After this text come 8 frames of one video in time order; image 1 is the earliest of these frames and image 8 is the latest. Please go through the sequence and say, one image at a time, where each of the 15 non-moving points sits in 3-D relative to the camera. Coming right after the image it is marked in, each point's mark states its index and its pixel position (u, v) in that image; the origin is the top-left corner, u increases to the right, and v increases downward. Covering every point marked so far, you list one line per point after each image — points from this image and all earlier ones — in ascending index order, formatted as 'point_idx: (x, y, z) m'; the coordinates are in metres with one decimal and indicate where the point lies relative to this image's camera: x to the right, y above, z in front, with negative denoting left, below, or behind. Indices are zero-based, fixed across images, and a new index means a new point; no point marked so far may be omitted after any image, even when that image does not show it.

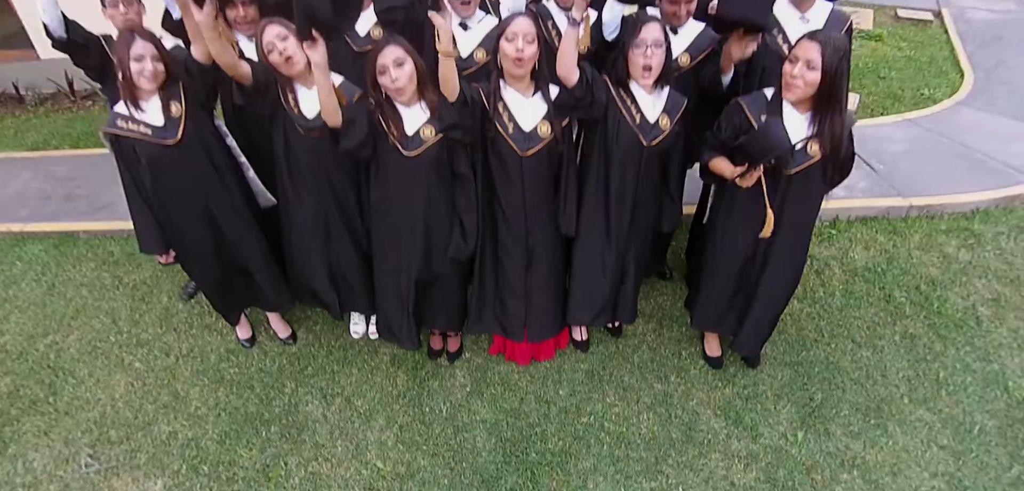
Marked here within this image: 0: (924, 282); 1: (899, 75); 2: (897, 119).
0: (+2.2, -0.1, +2.4) m
1: (+3.6, +1.6, +4.2) m
2: (+3.0, +1.0, +3.5) m
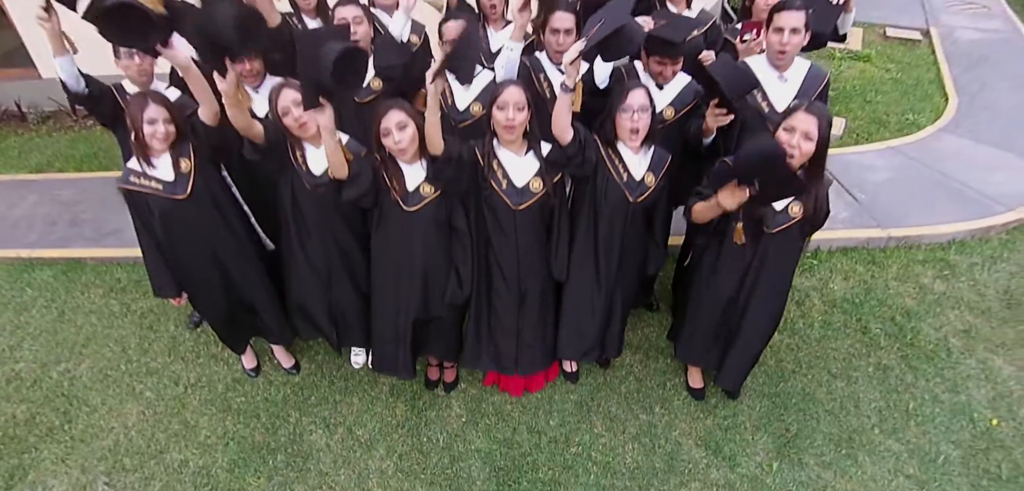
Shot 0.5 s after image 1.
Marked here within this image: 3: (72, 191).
0: (+2.2, -0.3, +2.5) m
1: (+3.6, +1.4, +4.3) m
2: (+3.0, +0.8, +3.7) m
3: (-3.5, +0.4, +3.6) m
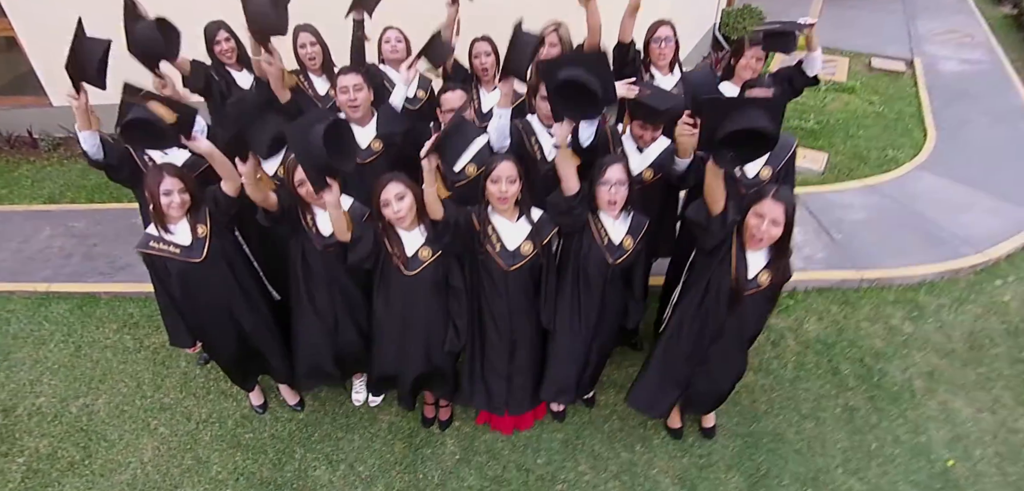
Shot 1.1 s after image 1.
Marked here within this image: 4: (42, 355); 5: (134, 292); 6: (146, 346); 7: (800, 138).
0: (+2.2, -0.6, +2.7) m
1: (+3.5, +1.1, +4.5) m
2: (+2.9, +0.5, +3.8) m
3: (-3.5, +0.2, +3.7) m
4: (-2.9, -0.7, +2.8) m
5: (-2.6, -0.3, +3.1) m
6: (-2.3, -0.6, +2.9) m
7: (+2.9, +1.1, +4.5) m
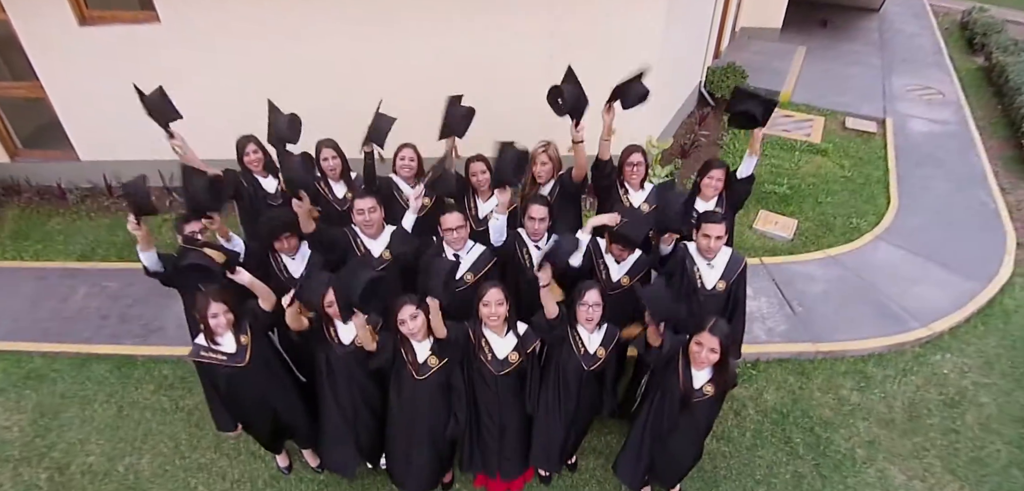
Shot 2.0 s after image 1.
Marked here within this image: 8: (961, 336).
0: (+2.1, -1.2, +3.1) m
1: (+3.5, +0.5, +4.9) m
2: (+2.9, -0.1, +4.2) m
3: (-3.6, -0.4, +4.1) m
4: (-3.0, -1.2, +3.2) m
5: (-2.7, -0.9, +3.5) m
6: (-2.4, -1.2, +3.2) m
7: (+2.8, +0.5, +4.9) m
8: (+3.6, -0.7, +3.6) m
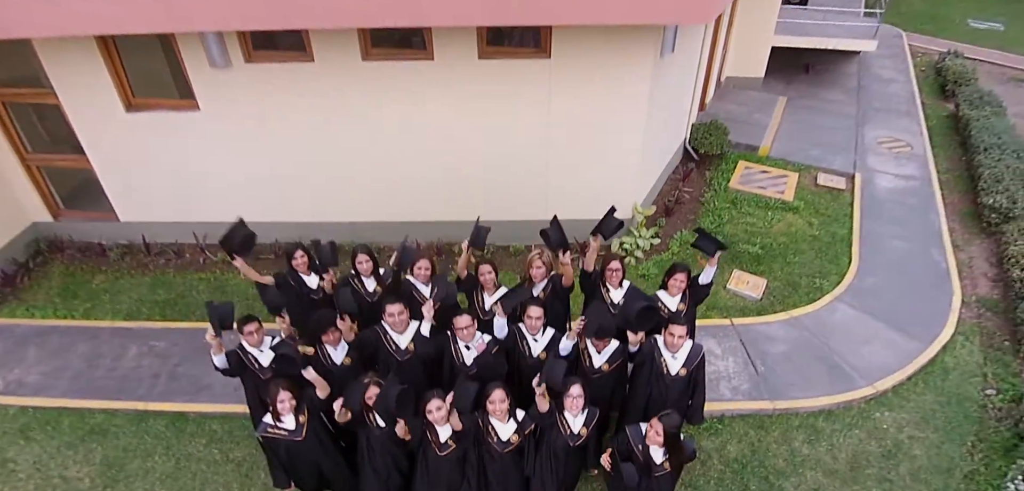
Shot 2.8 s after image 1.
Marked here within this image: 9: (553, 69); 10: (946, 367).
0: (+2.1, -1.8, +3.6) m
1: (+3.5, -0.2, +5.4) m
2: (+2.9, -0.8, +4.8) m
3: (-3.6, -1.0, +4.6) m
4: (-3.0, -1.8, +3.7) m
5: (-2.7, -1.5, +4.1) m
6: (-2.4, -1.8, +3.8) m
7: (+2.8, -0.2, +5.4) m
8: (+3.6, -1.4, +4.1) m
9: (+0.4, +1.8, +4.4) m
10: (+4.2, -1.2, +4.4) m
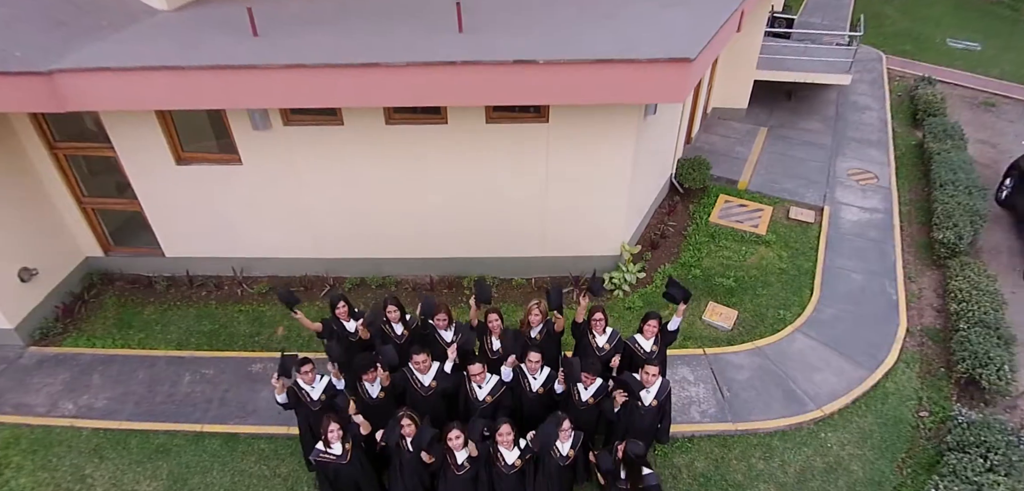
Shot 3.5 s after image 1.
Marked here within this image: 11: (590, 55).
0: (+2.1, -2.3, +4.3) m
1: (+3.5, -0.6, +6.1) m
2: (+2.9, -1.2, +5.5) m
3: (-3.6, -1.5, +5.3) m
4: (-3.0, -2.3, +4.4) m
5: (-2.7, -2.0, +4.8) m
6: (-2.3, -2.3, +4.5) m
7: (+2.9, -0.7, +6.2) m
8: (+3.7, -1.8, +4.9) m
9: (+0.4, +1.3, +5.1) m
10: (+4.3, -1.7, +5.1) m
11: (+0.8, +1.9, +4.3) m
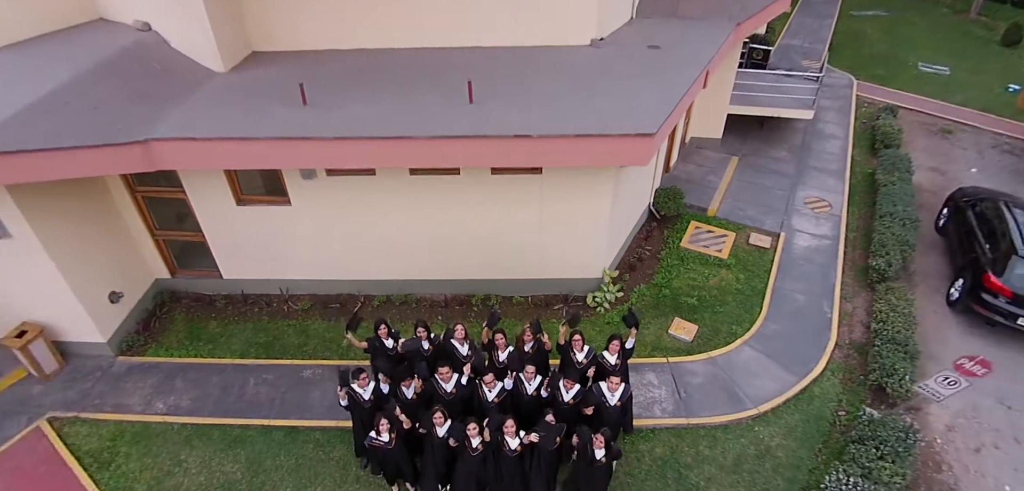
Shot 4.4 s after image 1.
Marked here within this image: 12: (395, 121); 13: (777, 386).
0: (+2.1, -2.8, +5.6) m
1: (+3.5, -1.1, +7.4) m
2: (+2.9, -1.7, +6.7) m
3: (-3.6, -1.9, +6.6) m
4: (-3.0, -2.7, +5.7) m
5: (-2.7, -2.4, +6.1) m
6: (-2.3, -2.7, +5.8) m
7: (+2.9, -1.1, +7.4) m
8: (+3.7, -2.3, +6.1) m
9: (+0.4, +0.9, +6.4) m
10: (+4.3, -2.1, +6.4) m
11: (+0.8, +1.5, +5.6) m
12: (-1.5, +1.6, +5.8) m
13: (+3.8, -2.0, +6.4) m
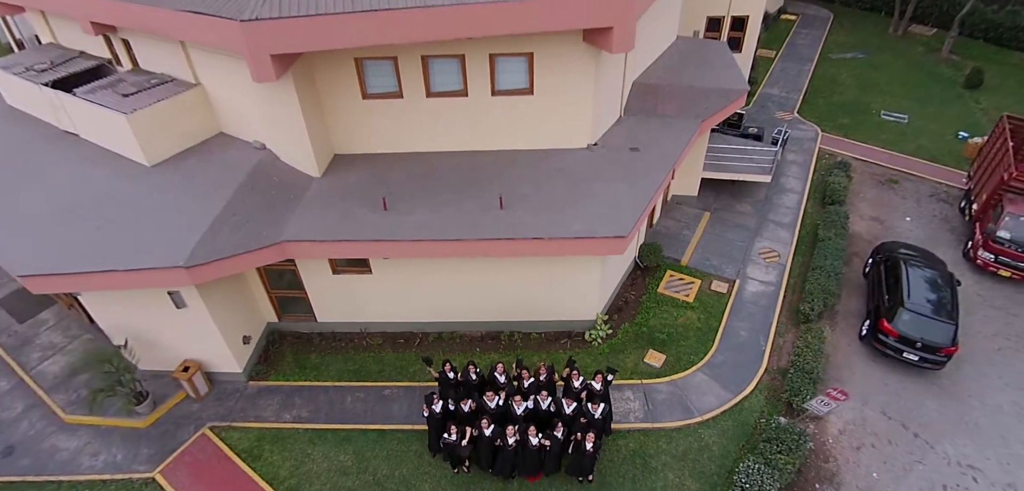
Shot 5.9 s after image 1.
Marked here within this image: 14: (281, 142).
0: (+2.5, -3.9, +8.3) m
1: (+3.9, -2.2, +10.0) m
2: (+3.3, -2.8, +9.4) m
3: (-3.2, -3.1, +9.5) m
4: (-2.6, -3.9, +8.6) m
5: (-2.3, -3.6, +8.9) m
6: (-2.0, -3.9, +8.6) m
7: (+3.3, -2.2, +10.1) m
8: (+4.0, -3.4, +8.8) m
9: (+0.8, -0.3, +9.1) m
10: (+4.7, -3.2, +9.0) m
11: (+1.1, +0.3, +8.3) m
12: (-1.2, +0.4, +8.6) m
13: (+4.2, -3.1, +9.1) m
14: (-5.3, +2.4, +10.3) m
